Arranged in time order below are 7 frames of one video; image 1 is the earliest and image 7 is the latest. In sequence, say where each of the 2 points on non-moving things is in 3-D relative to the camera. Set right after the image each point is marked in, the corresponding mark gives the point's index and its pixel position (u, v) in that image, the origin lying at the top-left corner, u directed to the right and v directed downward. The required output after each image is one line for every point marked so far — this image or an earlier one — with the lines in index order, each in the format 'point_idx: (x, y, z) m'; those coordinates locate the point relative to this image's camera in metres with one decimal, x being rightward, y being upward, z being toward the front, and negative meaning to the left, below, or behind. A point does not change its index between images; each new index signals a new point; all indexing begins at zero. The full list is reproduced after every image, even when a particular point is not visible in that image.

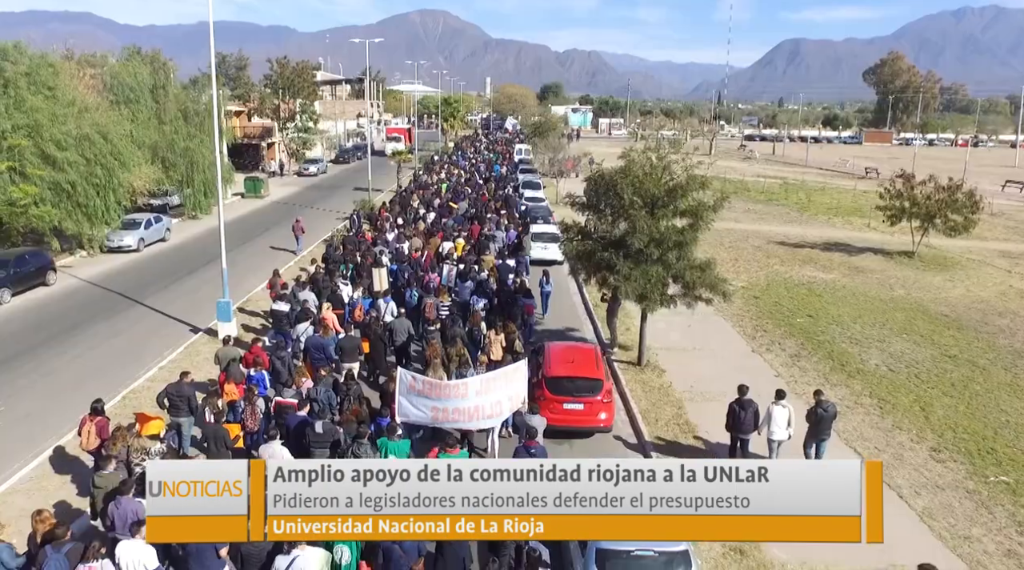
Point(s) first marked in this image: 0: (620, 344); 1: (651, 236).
0: (+2.0, -1.1, +14.8) m
1: (+2.1, +0.7, +12.0) m
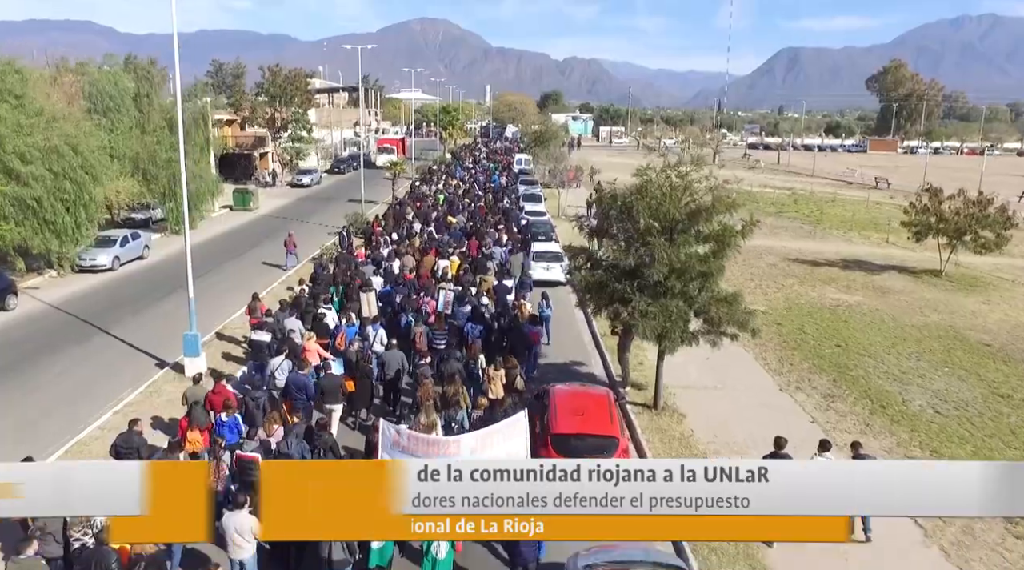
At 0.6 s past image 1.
0: (+2.0, -1.6, +13.2) m
1: (+2.1, +0.2, +10.5) m
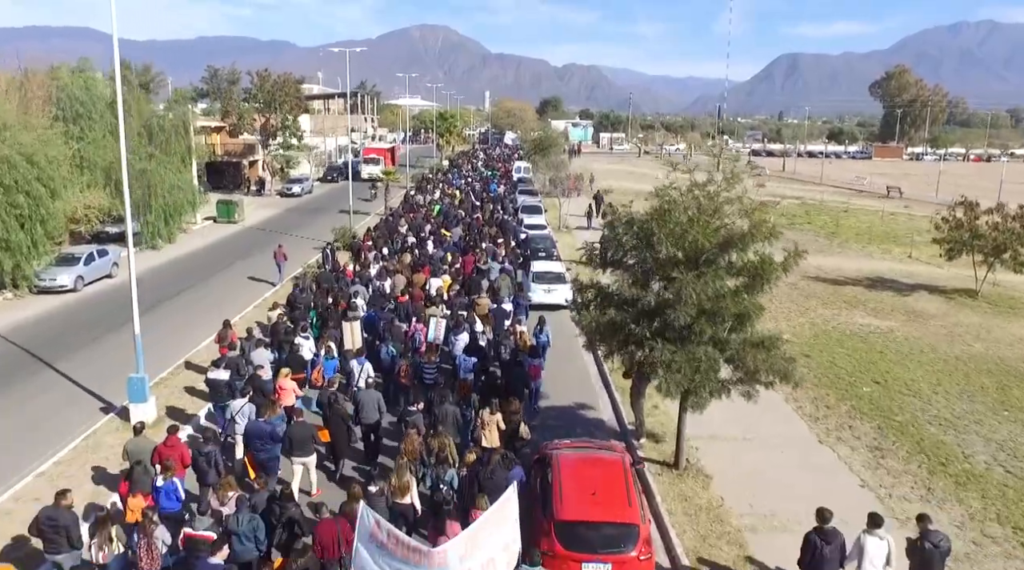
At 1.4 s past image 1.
0: (+1.9, -2.1, +11.5) m
1: (+2.0, -0.2, +8.7) m
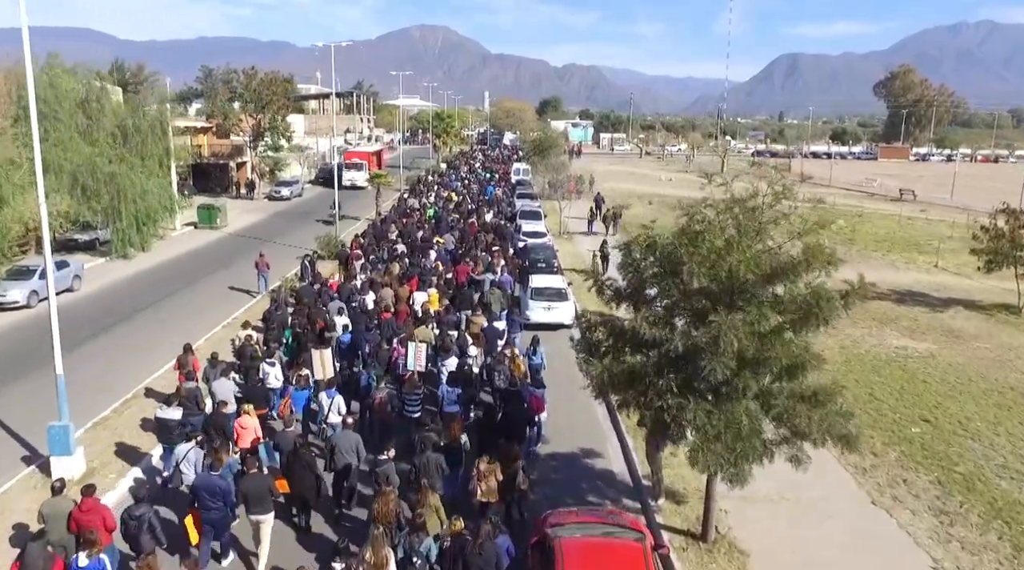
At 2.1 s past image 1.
0: (+1.9, -2.4, +9.6) m
1: (+2.0, -0.6, +6.9) m
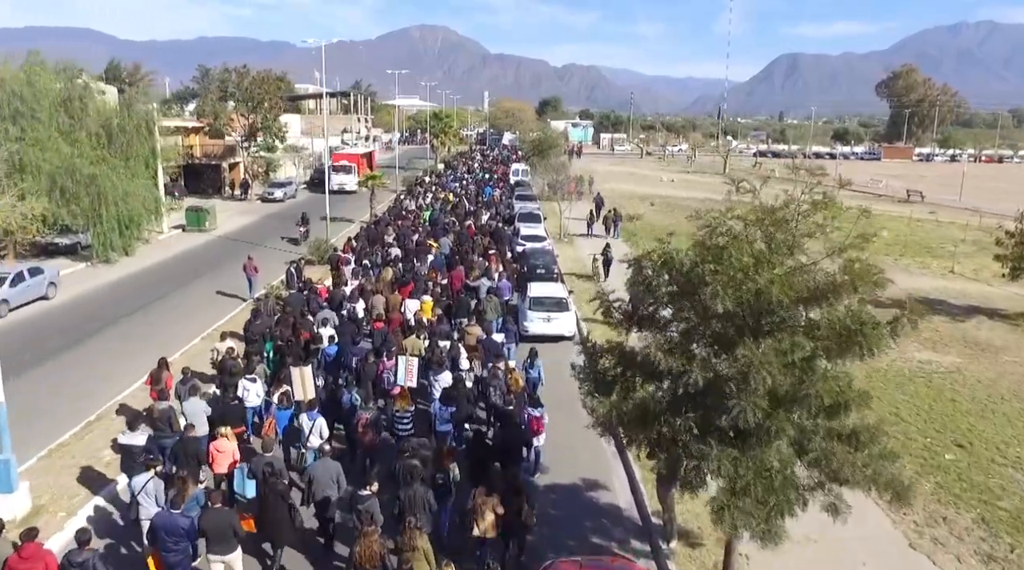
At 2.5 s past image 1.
0: (+1.8, -2.6, +8.6) m
1: (+1.9, -0.8, +5.9) m
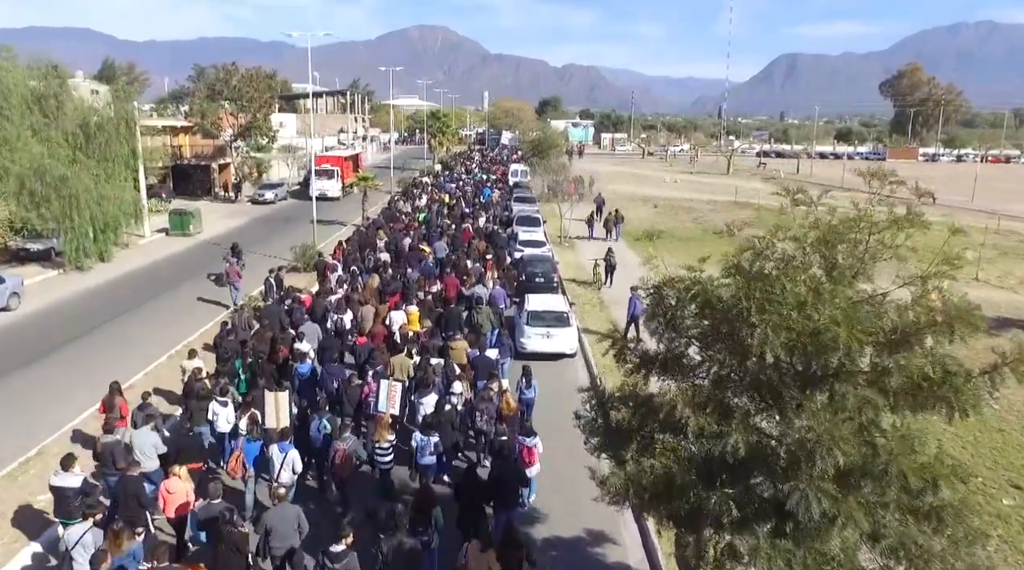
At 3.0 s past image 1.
0: (+1.7, -2.9, +7.3) m
1: (+1.8, -1.0, +4.5) m
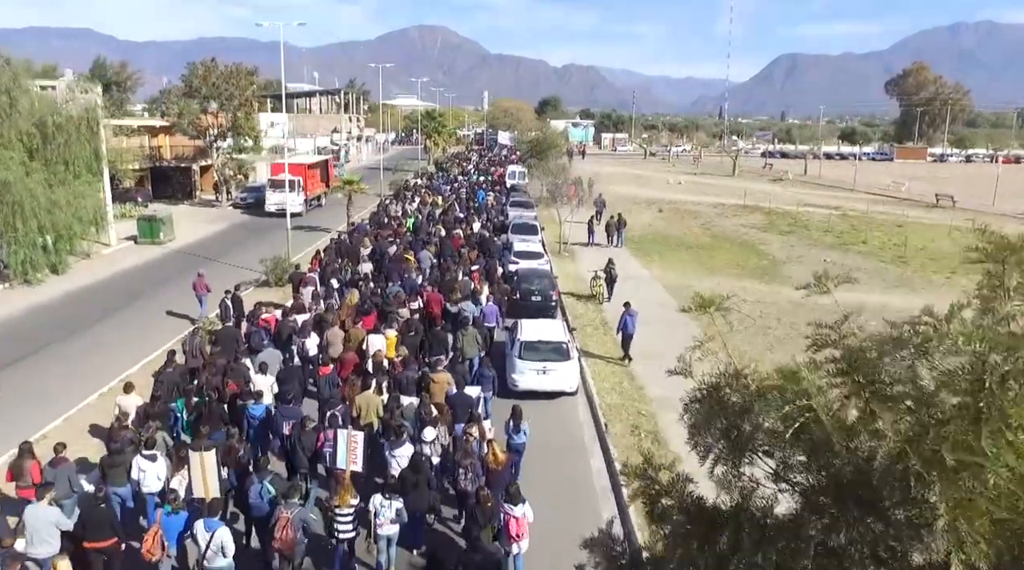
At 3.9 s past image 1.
0: (+1.6, -3.3, +5.1) m
1: (+1.7, -1.4, +2.3) m
